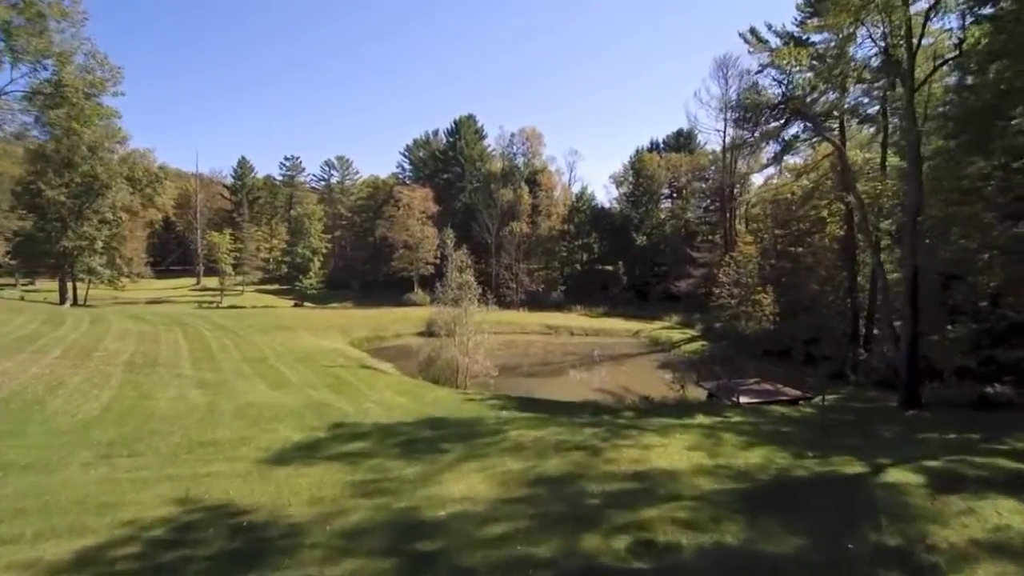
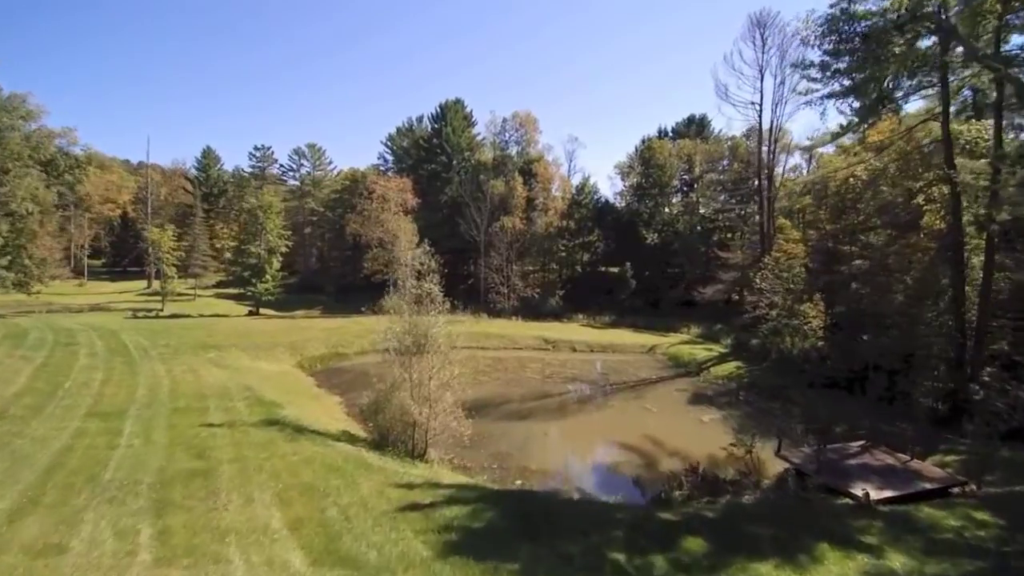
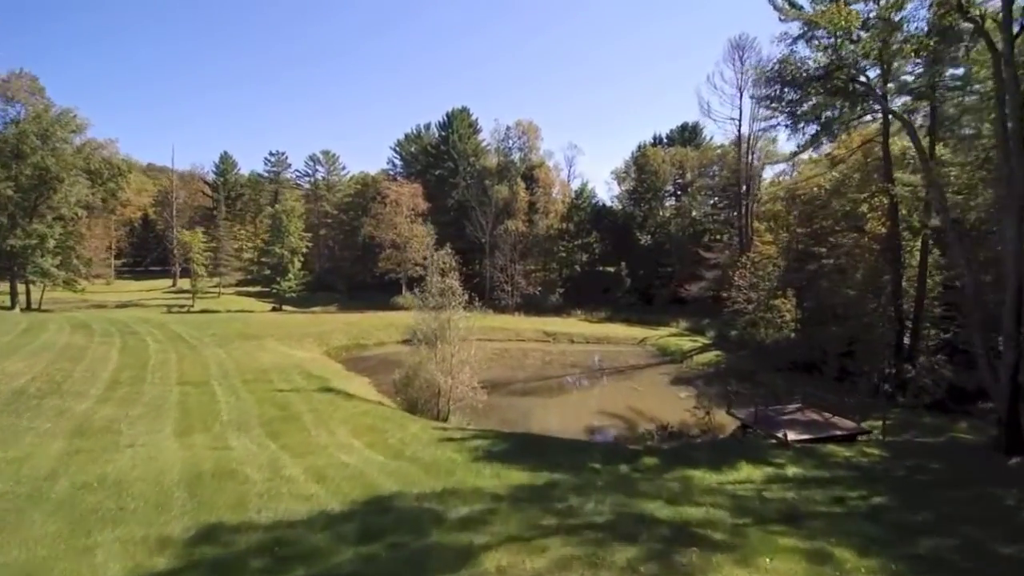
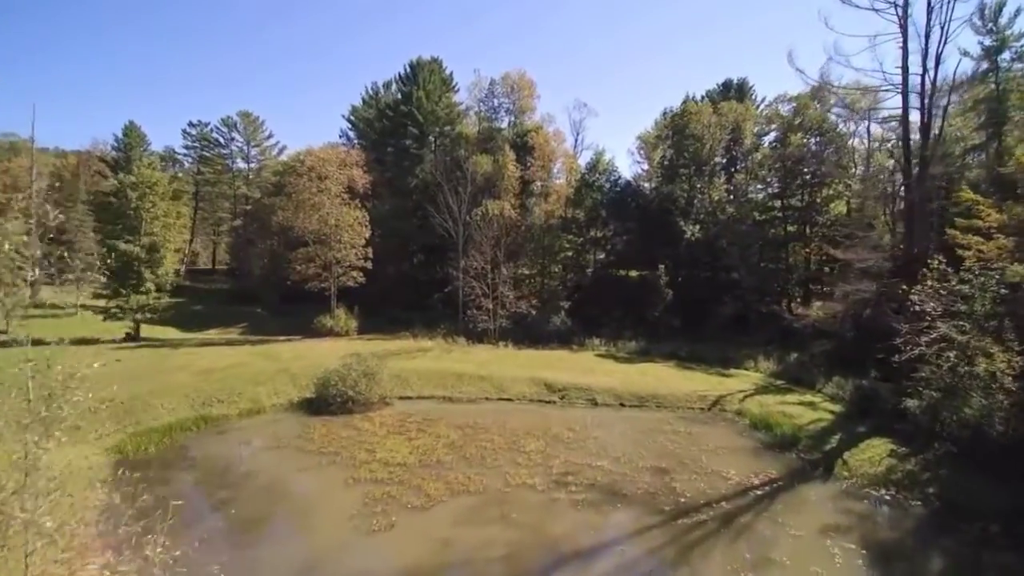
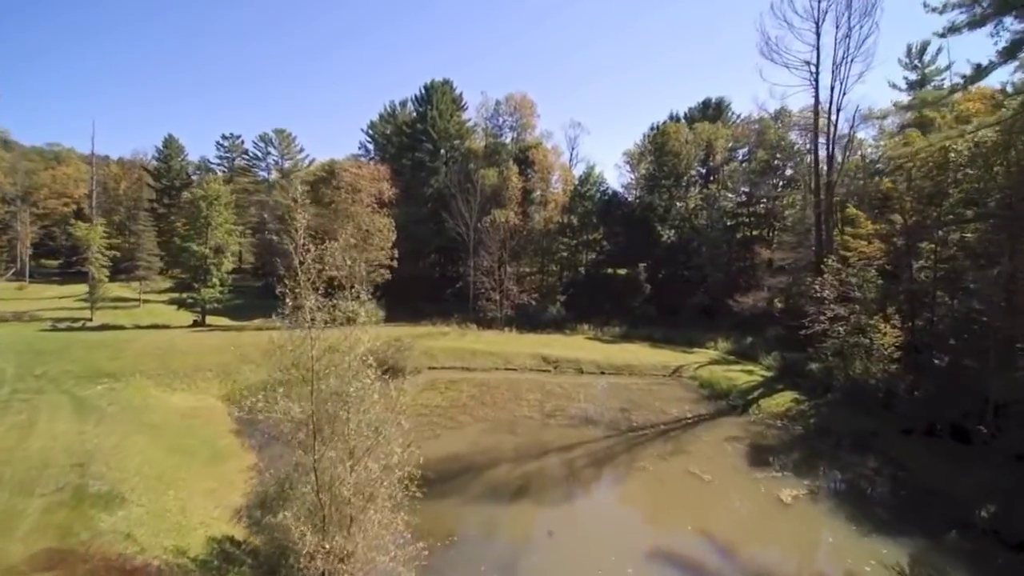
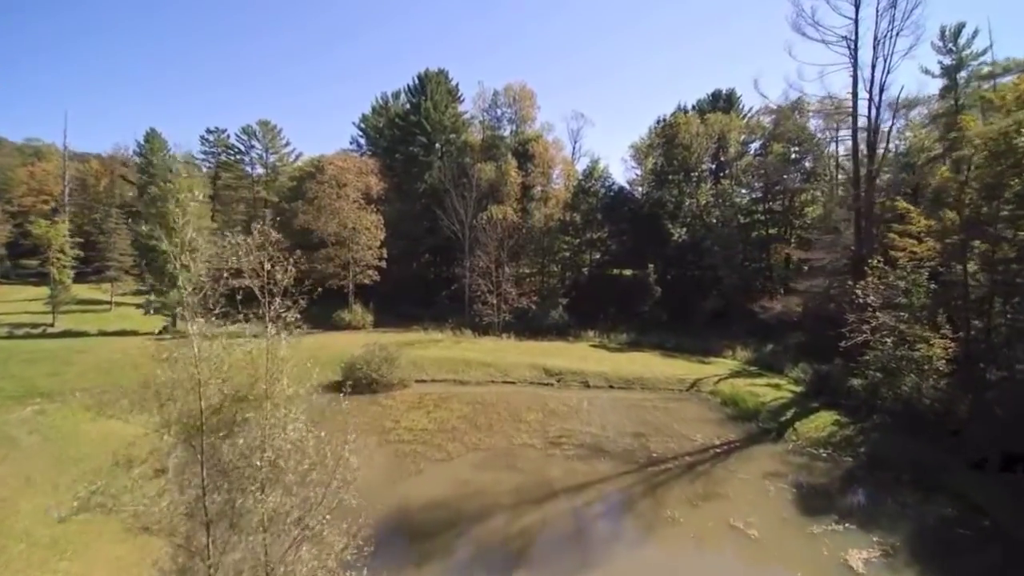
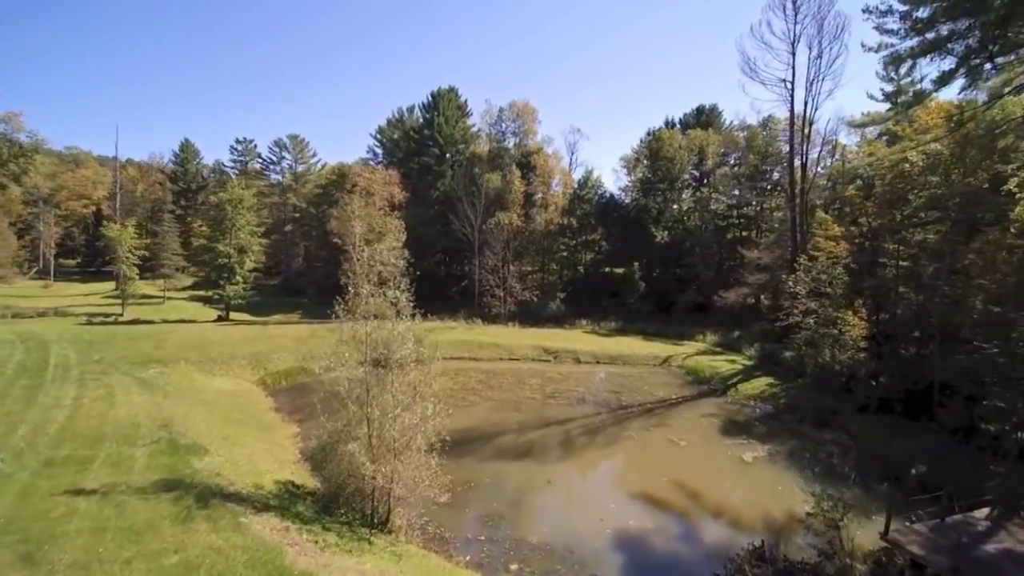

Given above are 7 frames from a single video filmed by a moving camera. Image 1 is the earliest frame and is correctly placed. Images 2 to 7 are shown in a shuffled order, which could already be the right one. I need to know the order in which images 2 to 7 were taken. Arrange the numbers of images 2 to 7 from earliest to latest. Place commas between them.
3, 2, 7, 5, 6, 4
